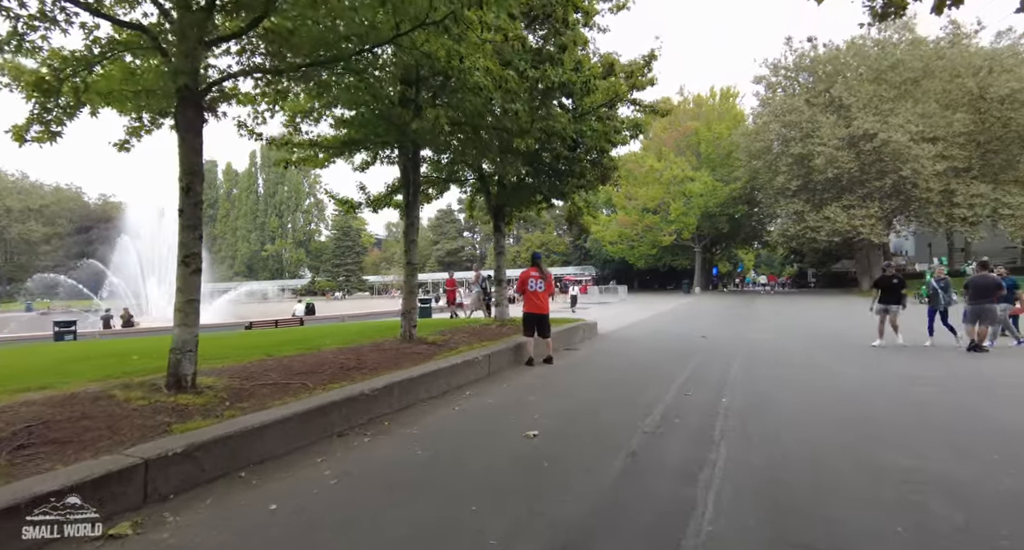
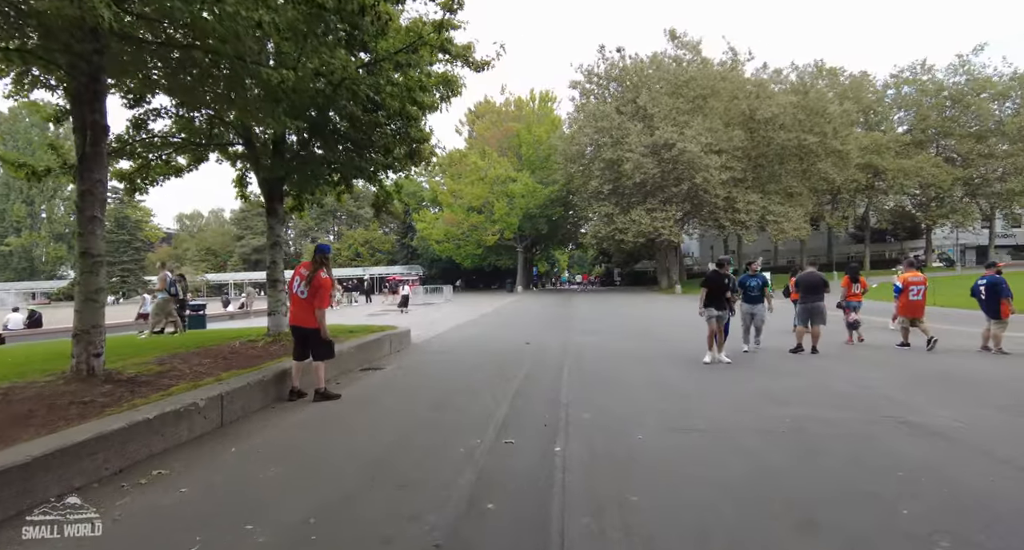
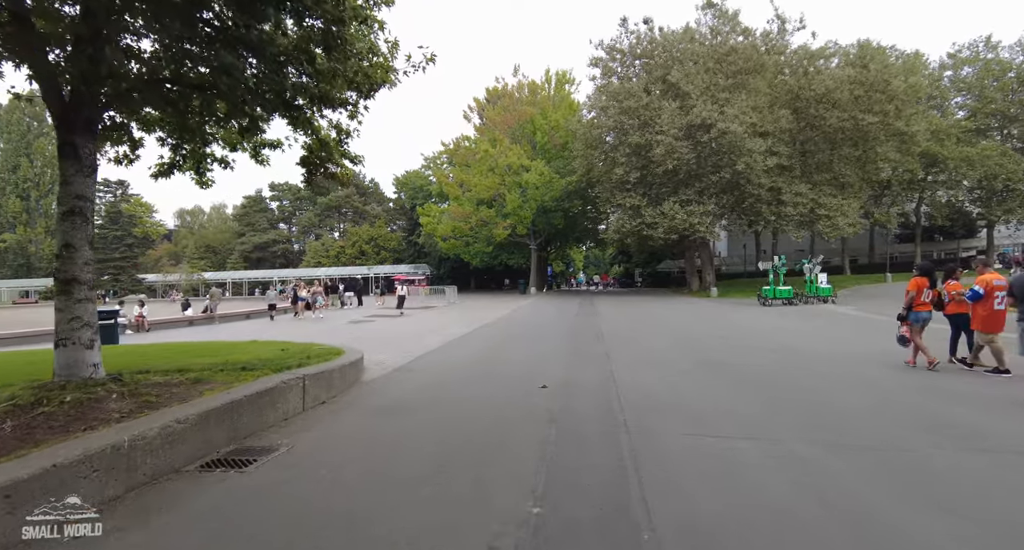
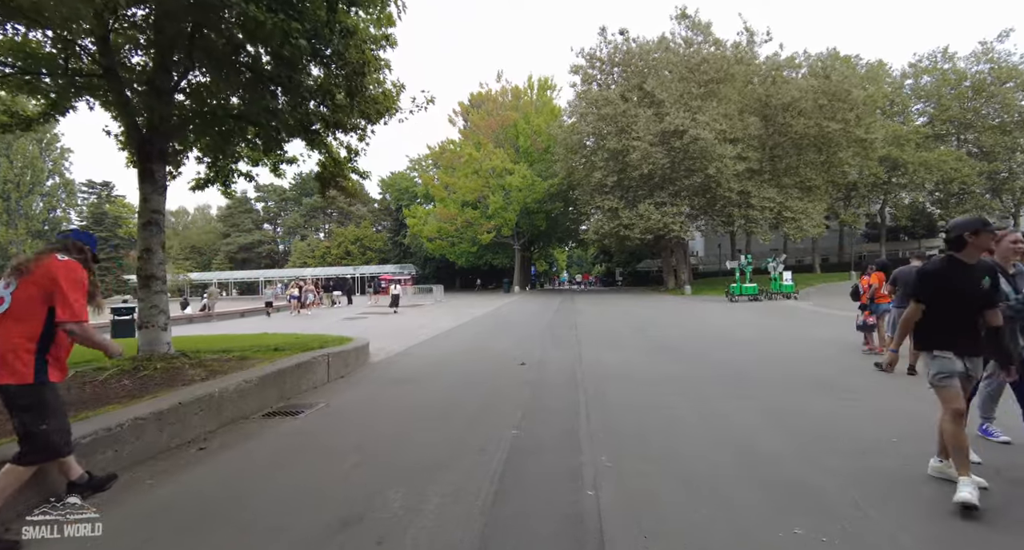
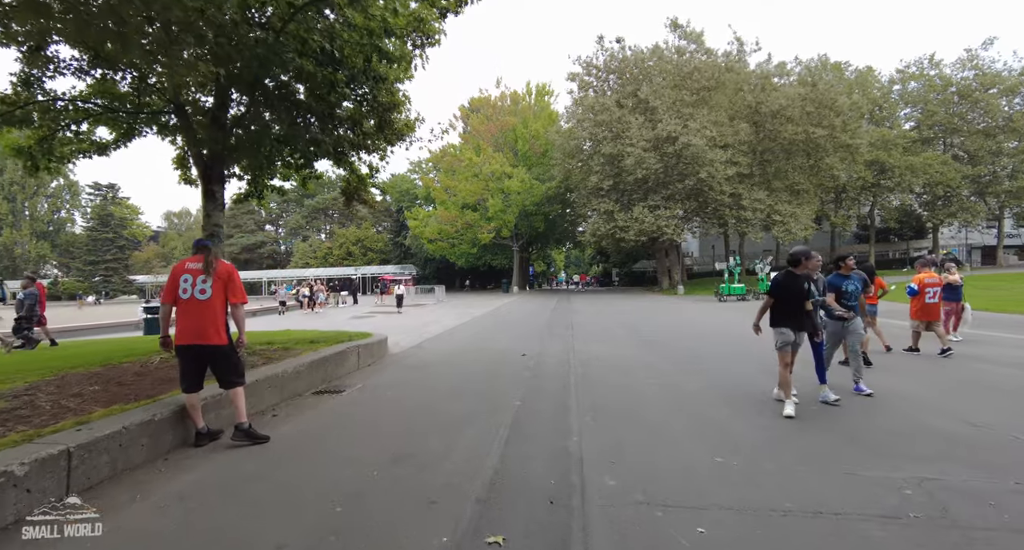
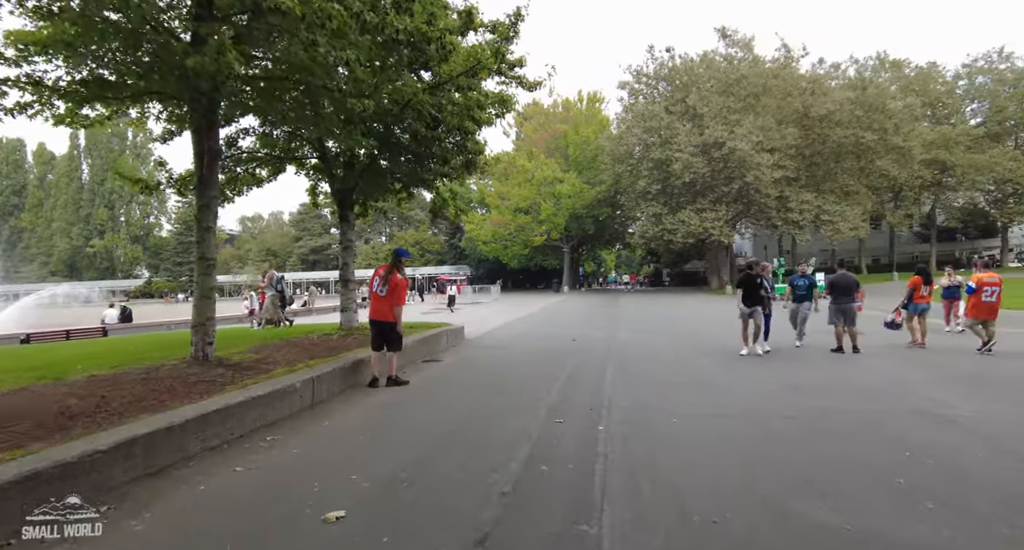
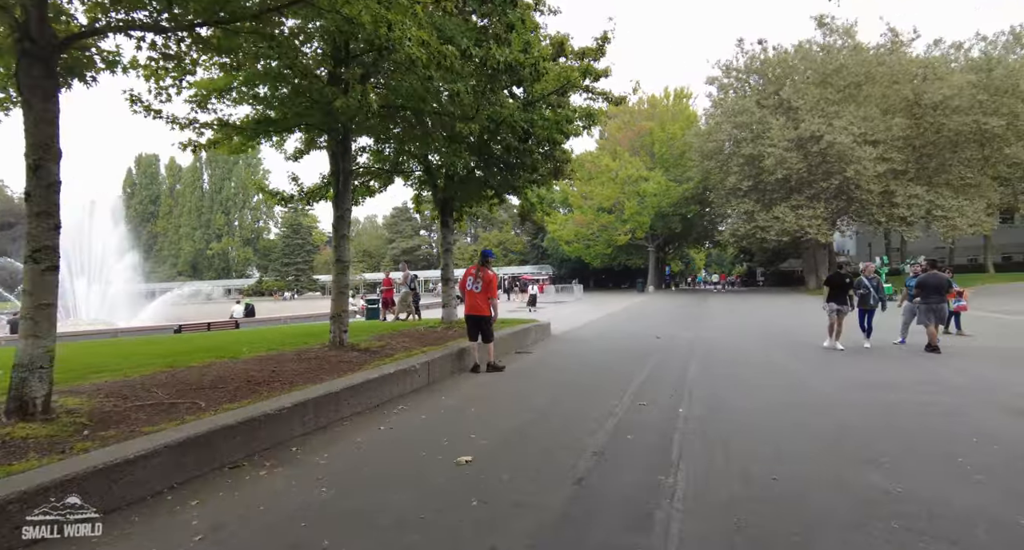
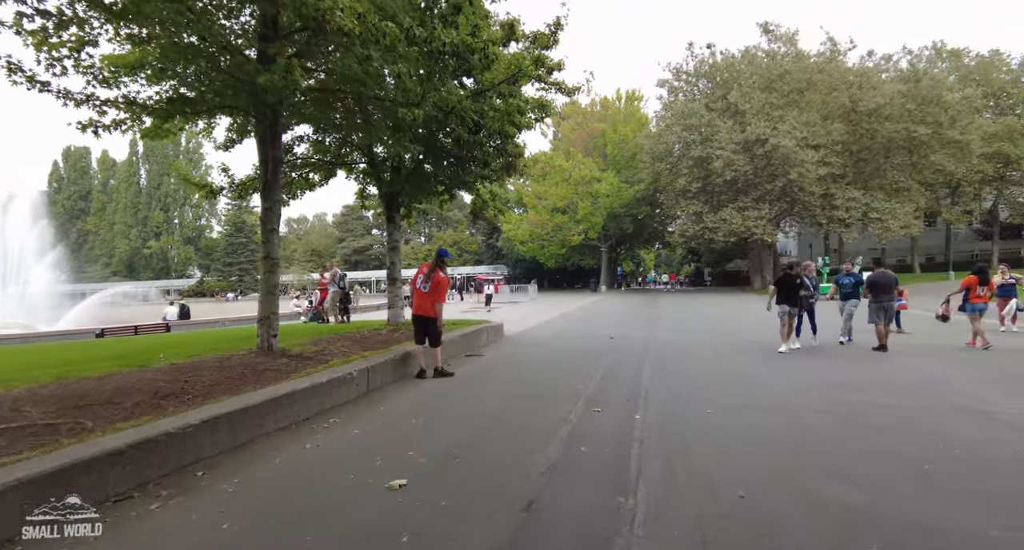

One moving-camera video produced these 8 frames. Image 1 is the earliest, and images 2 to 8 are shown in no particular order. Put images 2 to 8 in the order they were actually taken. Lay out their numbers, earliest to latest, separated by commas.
7, 8, 6, 2, 5, 4, 3
